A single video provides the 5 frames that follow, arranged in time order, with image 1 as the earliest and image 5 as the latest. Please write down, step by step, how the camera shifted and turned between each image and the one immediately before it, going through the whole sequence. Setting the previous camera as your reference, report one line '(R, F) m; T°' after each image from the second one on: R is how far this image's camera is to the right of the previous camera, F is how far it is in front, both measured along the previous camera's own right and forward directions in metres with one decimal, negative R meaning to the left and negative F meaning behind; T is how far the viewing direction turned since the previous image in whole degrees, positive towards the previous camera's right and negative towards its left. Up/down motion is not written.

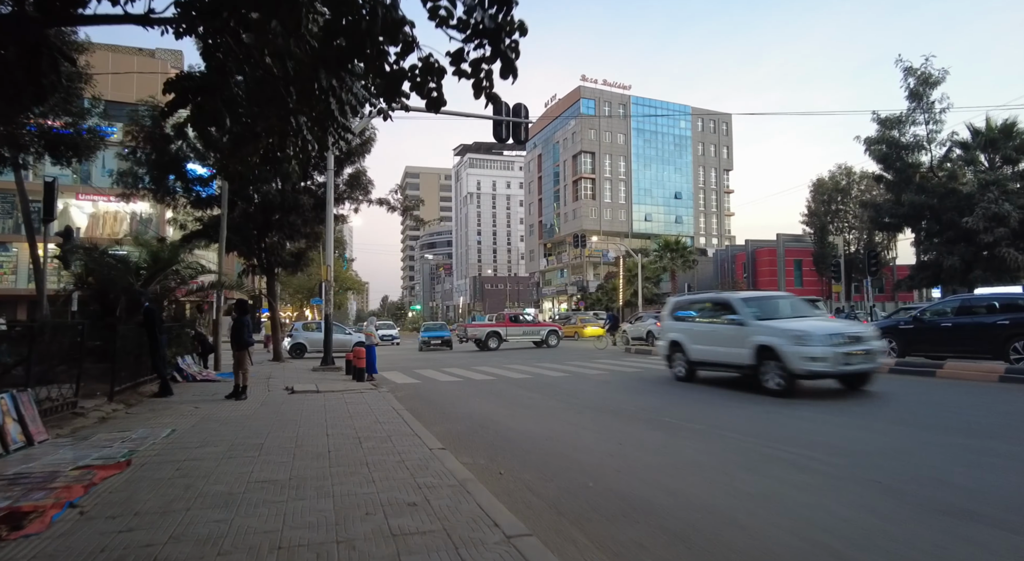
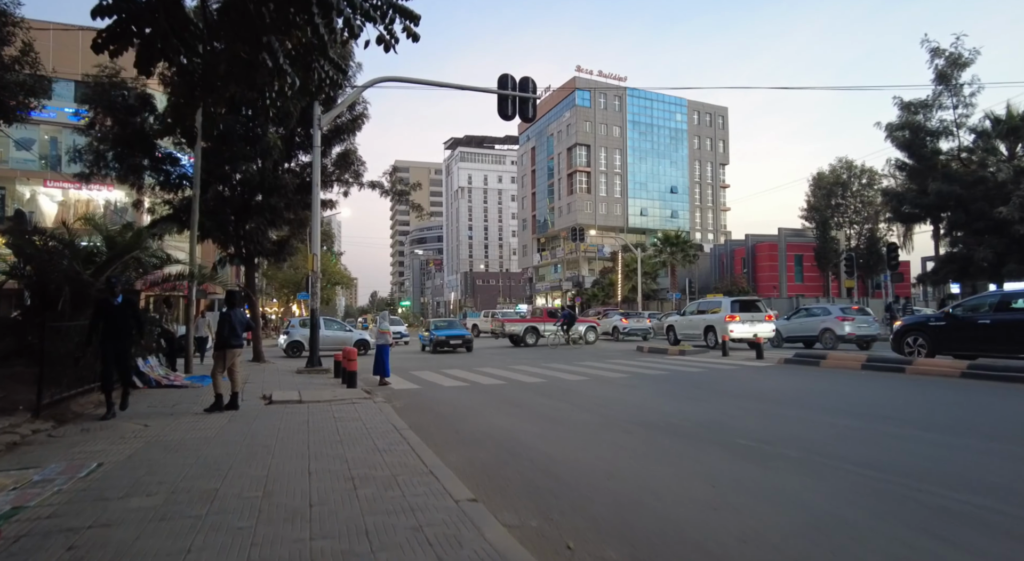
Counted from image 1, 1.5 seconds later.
(-0.5, +1.9) m; +1°
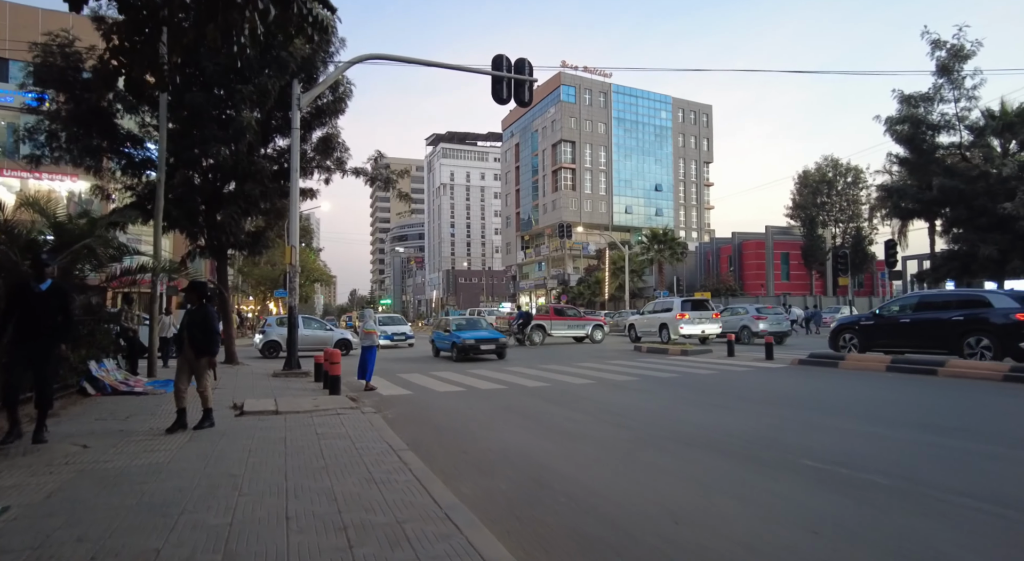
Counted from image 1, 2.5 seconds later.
(-0.4, +1.2) m; +2°
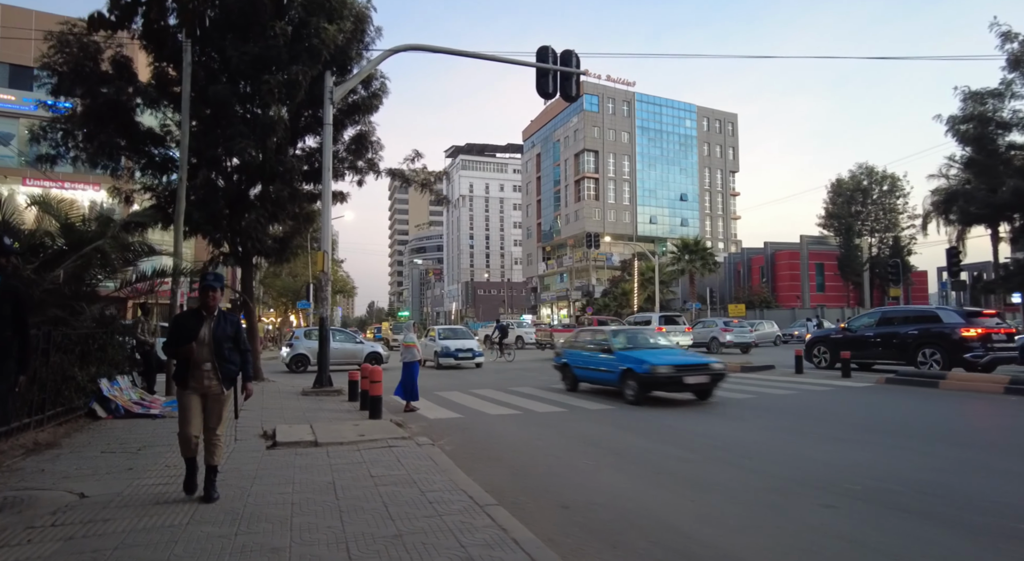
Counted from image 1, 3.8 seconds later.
(-0.8, +1.4) m; -2°
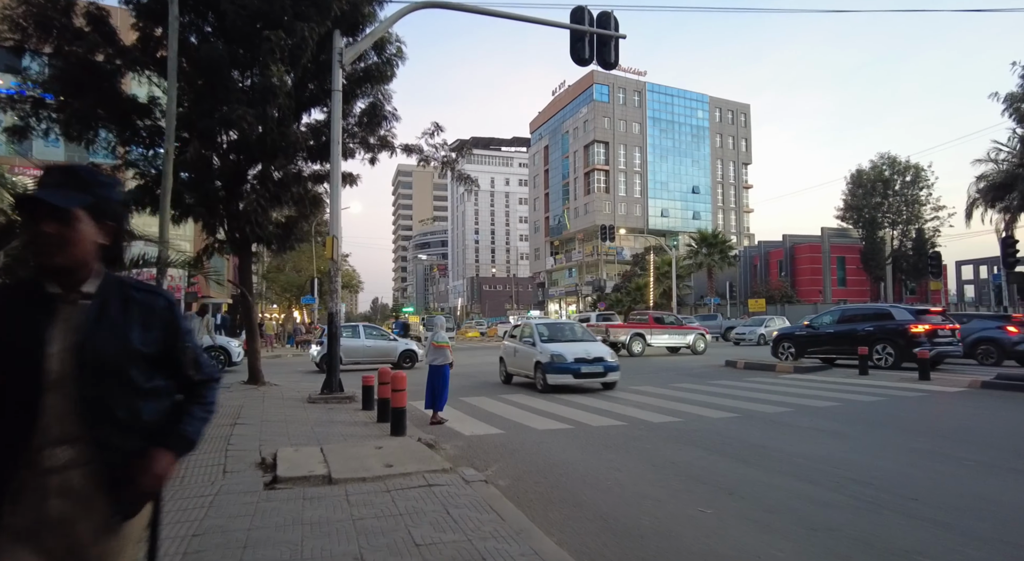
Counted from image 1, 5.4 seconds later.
(-0.7, +1.8) m; 0°
